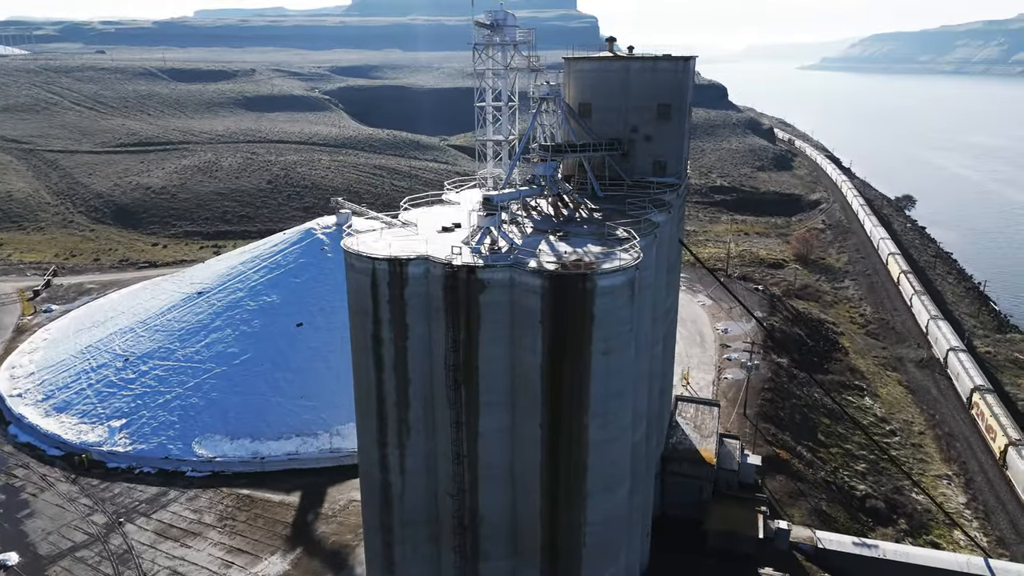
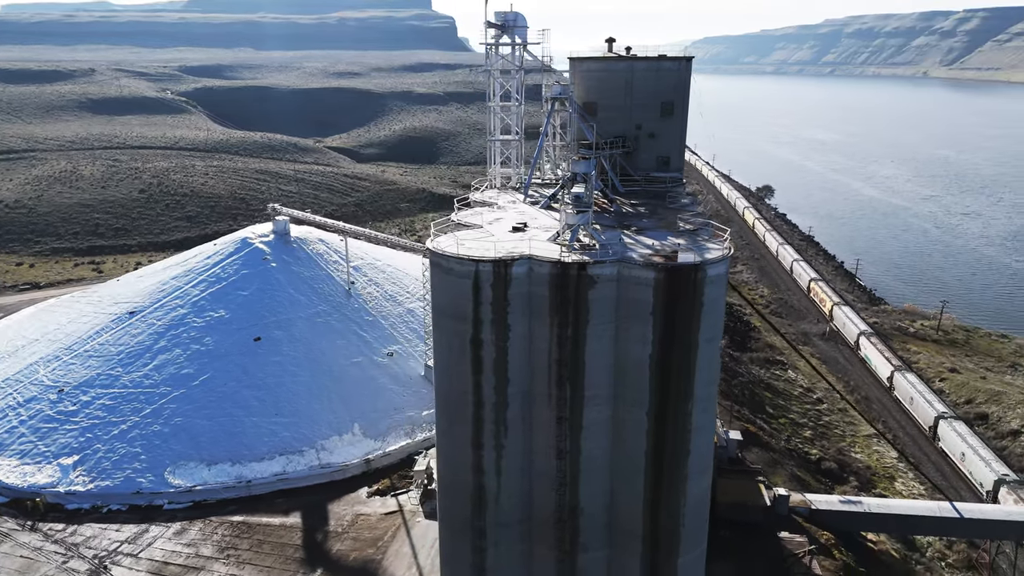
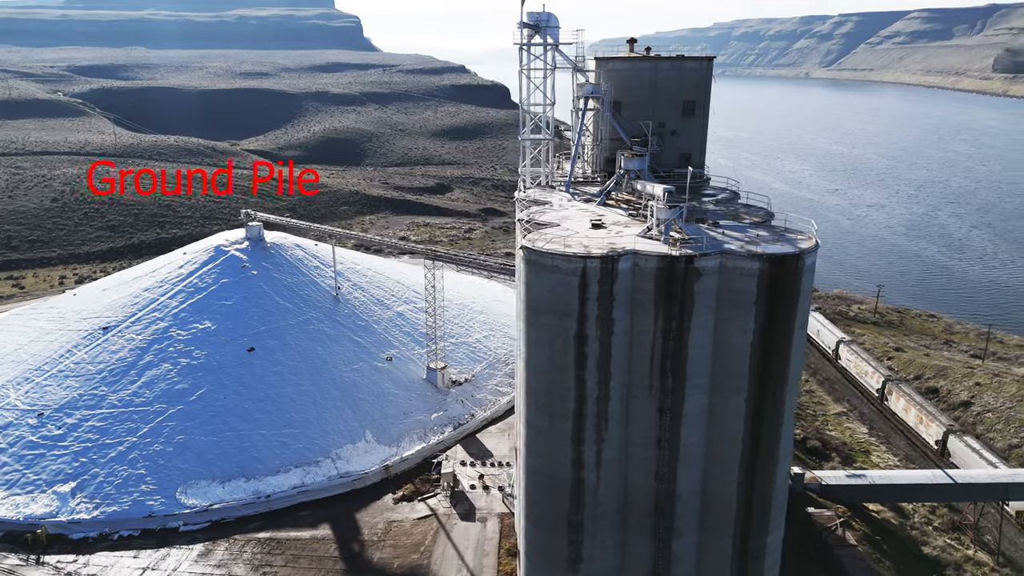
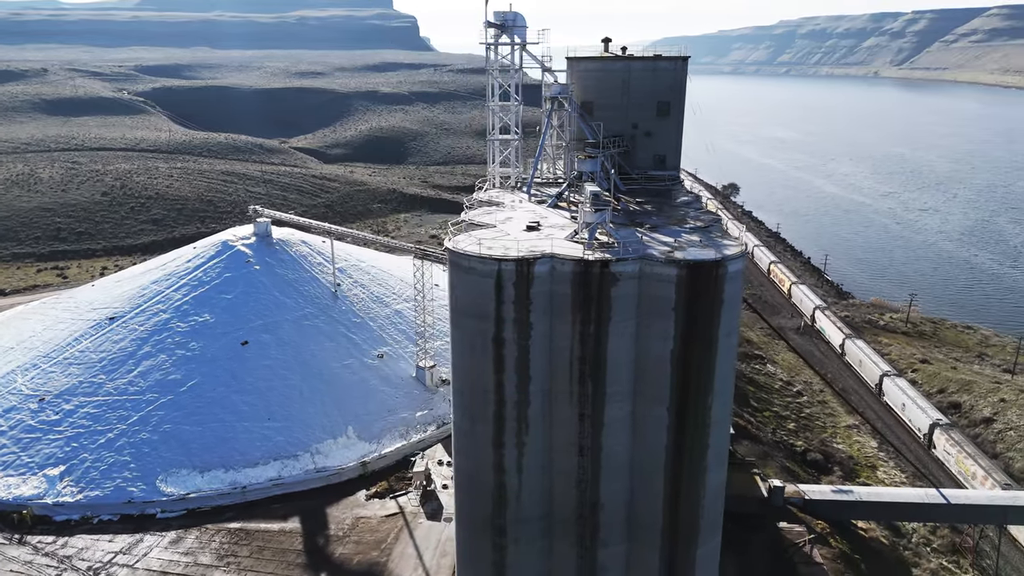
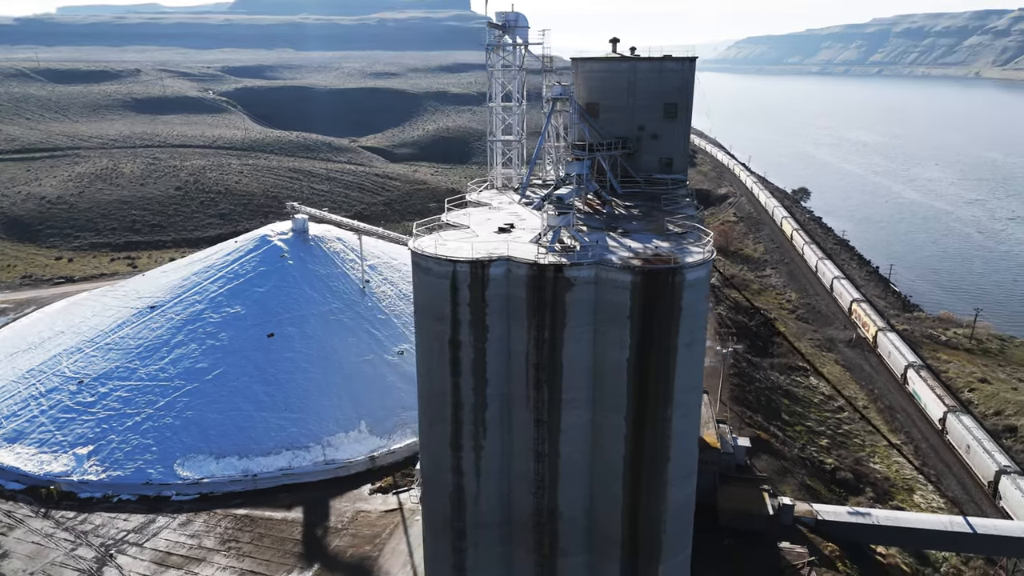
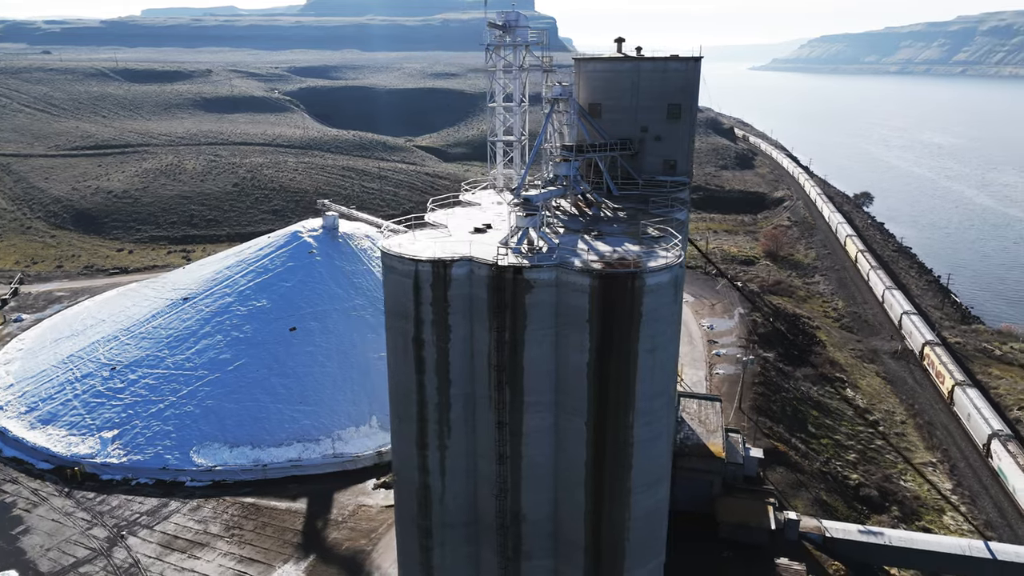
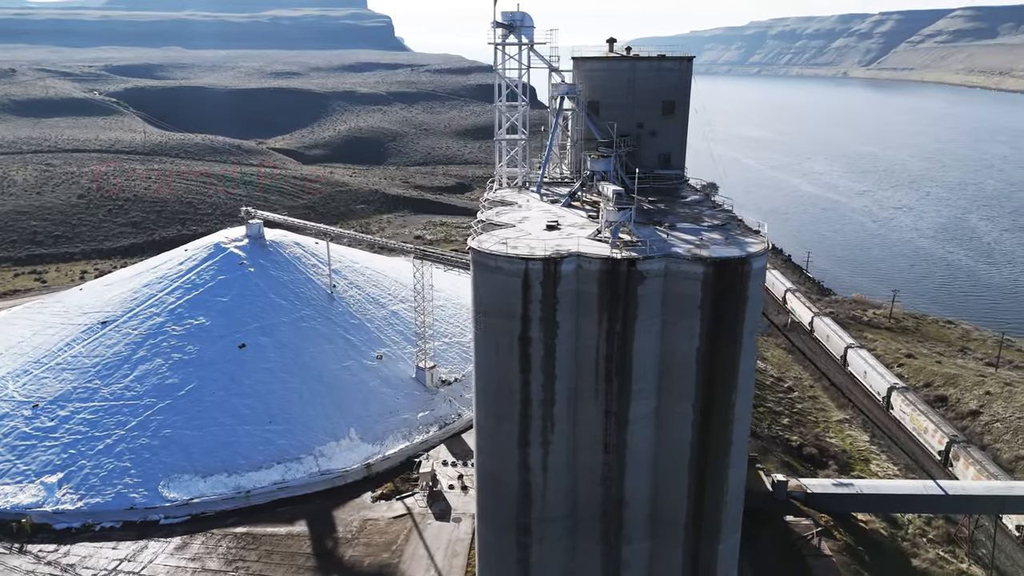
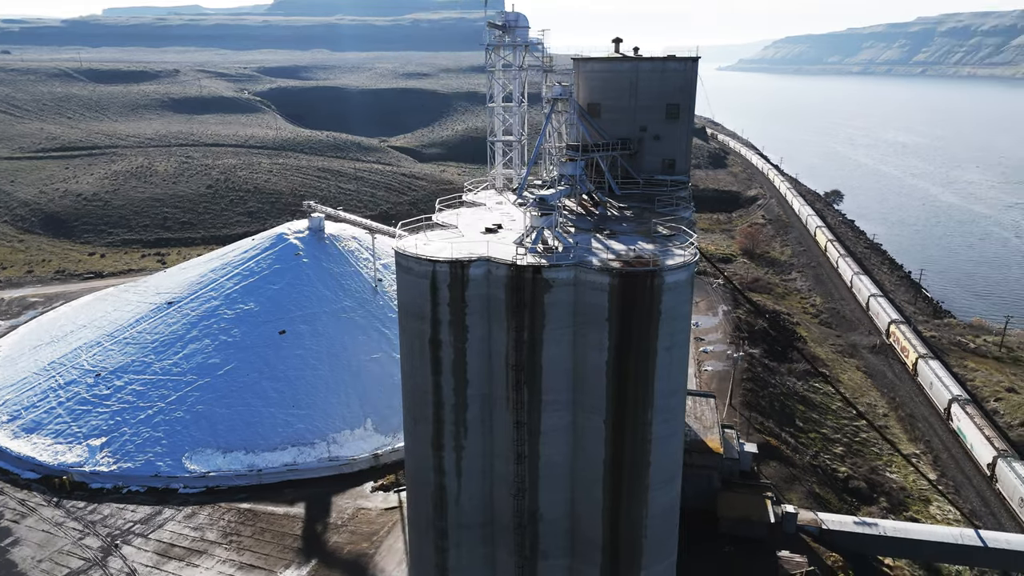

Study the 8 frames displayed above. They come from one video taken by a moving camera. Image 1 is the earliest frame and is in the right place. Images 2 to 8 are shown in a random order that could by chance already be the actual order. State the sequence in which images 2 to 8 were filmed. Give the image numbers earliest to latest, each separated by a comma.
6, 8, 5, 2, 4, 7, 3
